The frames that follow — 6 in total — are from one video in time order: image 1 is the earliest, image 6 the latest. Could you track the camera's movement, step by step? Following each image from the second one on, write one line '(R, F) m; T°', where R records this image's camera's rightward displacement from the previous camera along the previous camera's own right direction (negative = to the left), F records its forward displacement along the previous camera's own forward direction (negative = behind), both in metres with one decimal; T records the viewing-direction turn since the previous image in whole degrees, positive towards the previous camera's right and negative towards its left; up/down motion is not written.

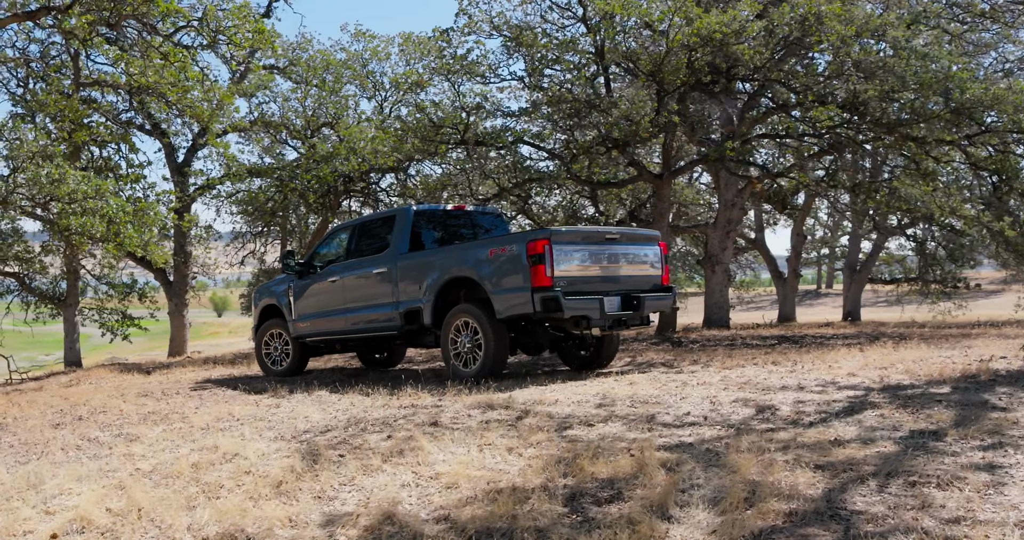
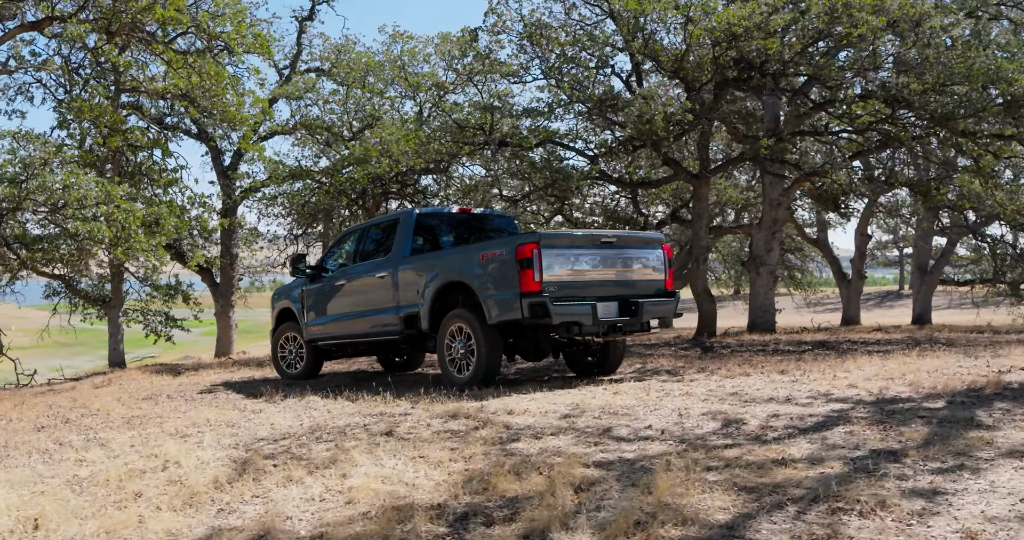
(+0.8, +0.2) m; -5°
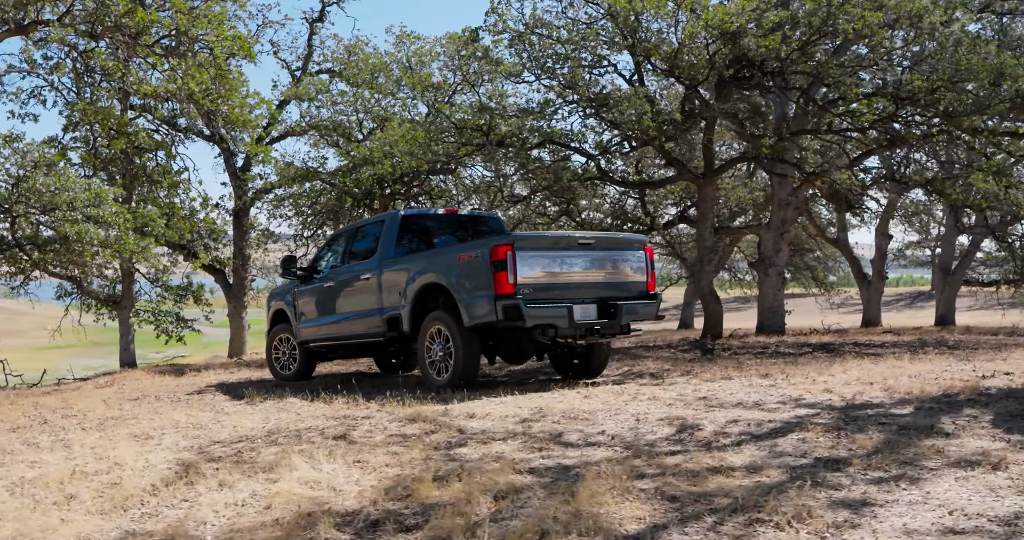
(+0.5, +0.1) m; -2°
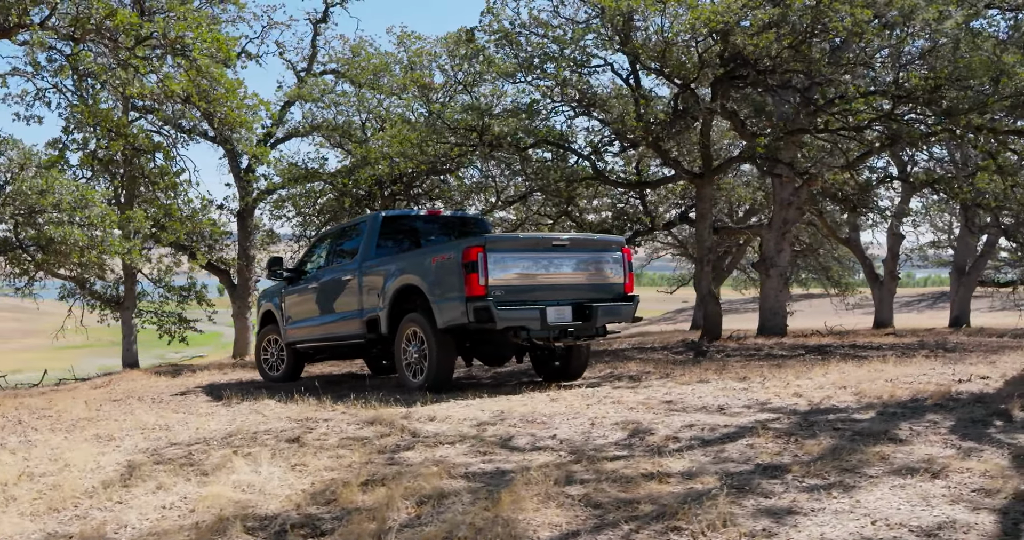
(+0.5, 0.0) m; -2°
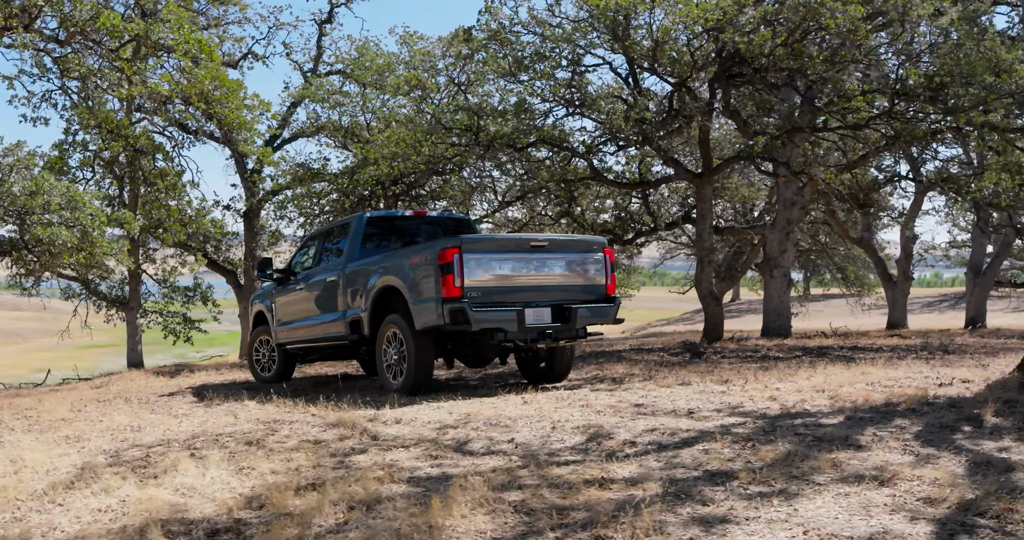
(+0.4, +0.1) m; -2°
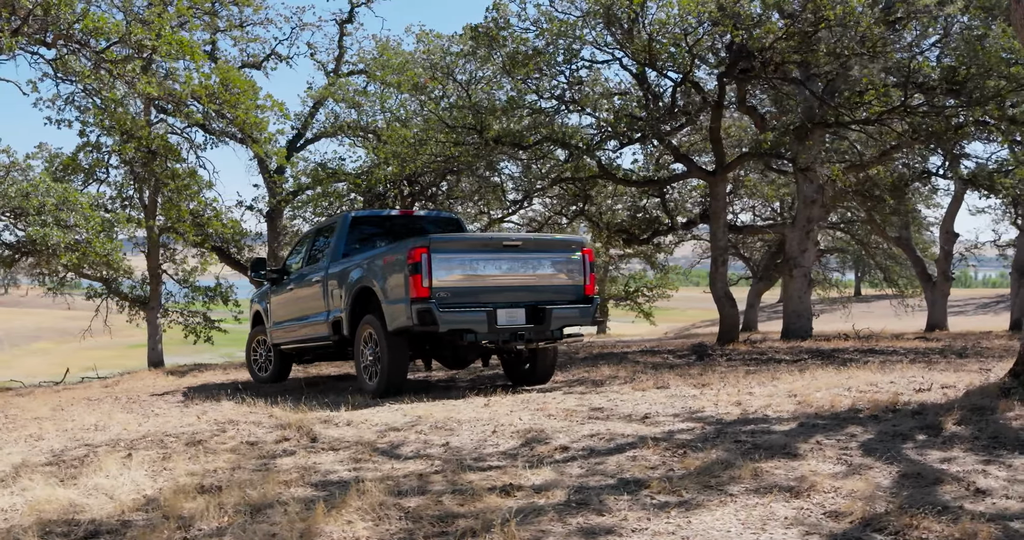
(+0.7, +0.2) m; -3°
